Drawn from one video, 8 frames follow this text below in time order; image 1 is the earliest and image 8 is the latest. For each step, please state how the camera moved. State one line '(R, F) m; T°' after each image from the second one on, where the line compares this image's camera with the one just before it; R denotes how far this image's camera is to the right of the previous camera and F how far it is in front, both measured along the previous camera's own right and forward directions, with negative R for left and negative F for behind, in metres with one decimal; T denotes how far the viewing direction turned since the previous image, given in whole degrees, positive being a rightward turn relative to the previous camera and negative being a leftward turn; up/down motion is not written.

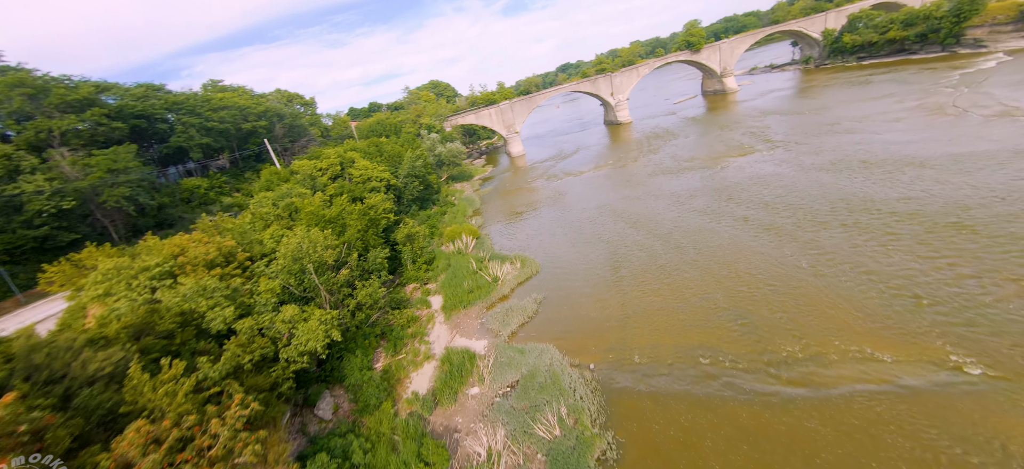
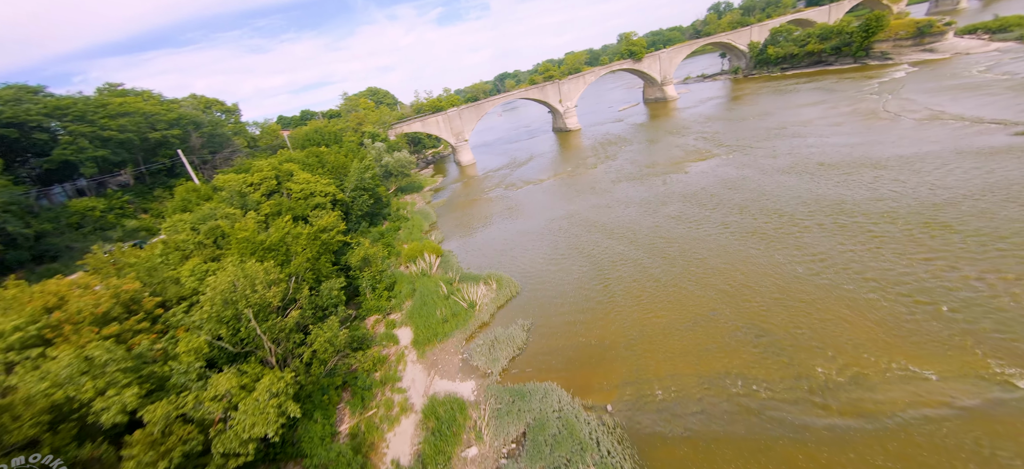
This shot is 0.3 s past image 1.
(-1.2, +1.9) m; +8°
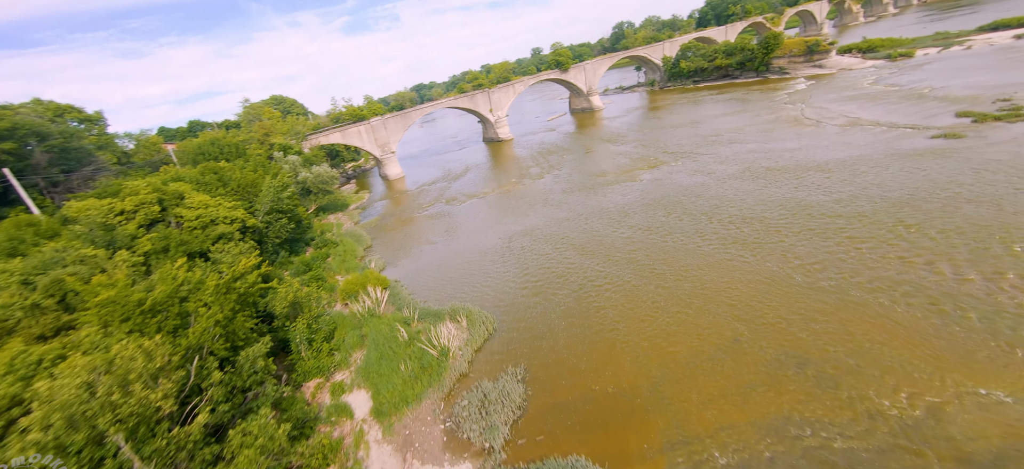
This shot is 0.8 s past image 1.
(-1.6, +2.6) m; +11°
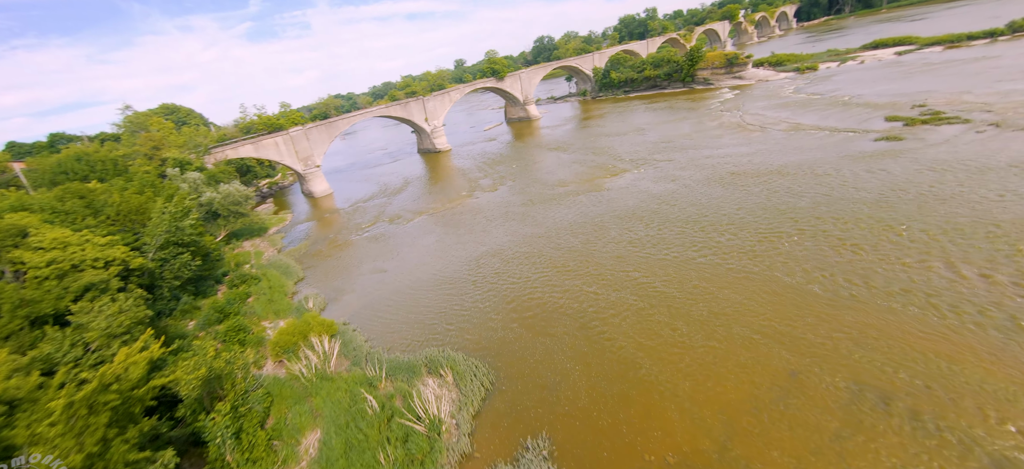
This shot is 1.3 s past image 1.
(-1.6, +2.6) m; +10°
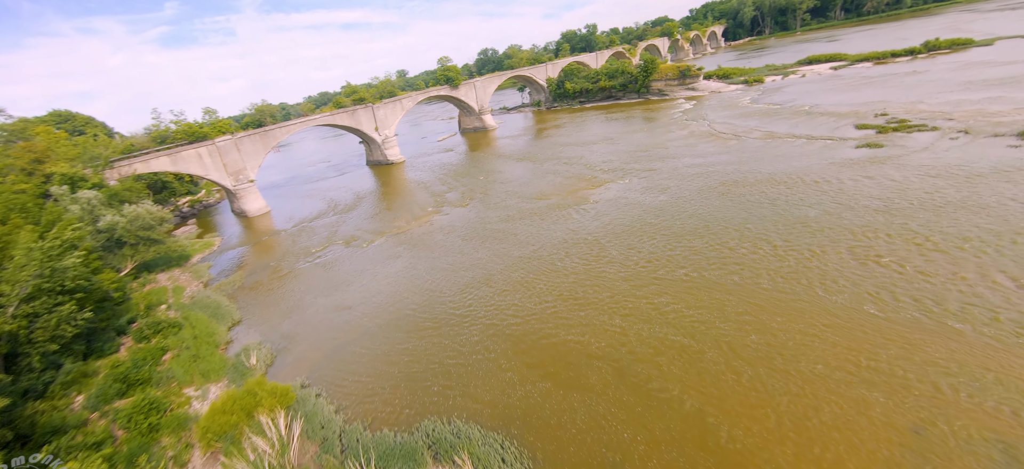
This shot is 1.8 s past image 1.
(-1.7, +2.6) m; +8°
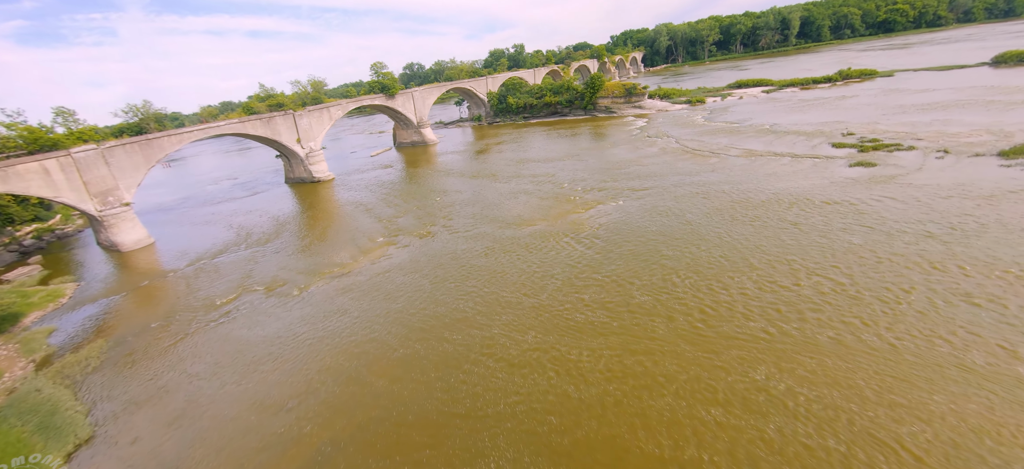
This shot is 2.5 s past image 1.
(-2.3, +4.2) m; +10°
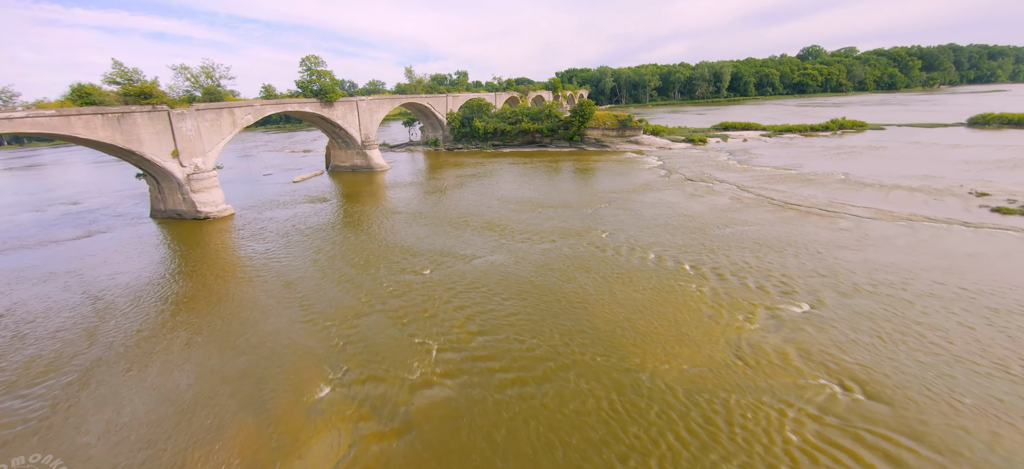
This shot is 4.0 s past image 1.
(-4.3, +10.4) m; +10°
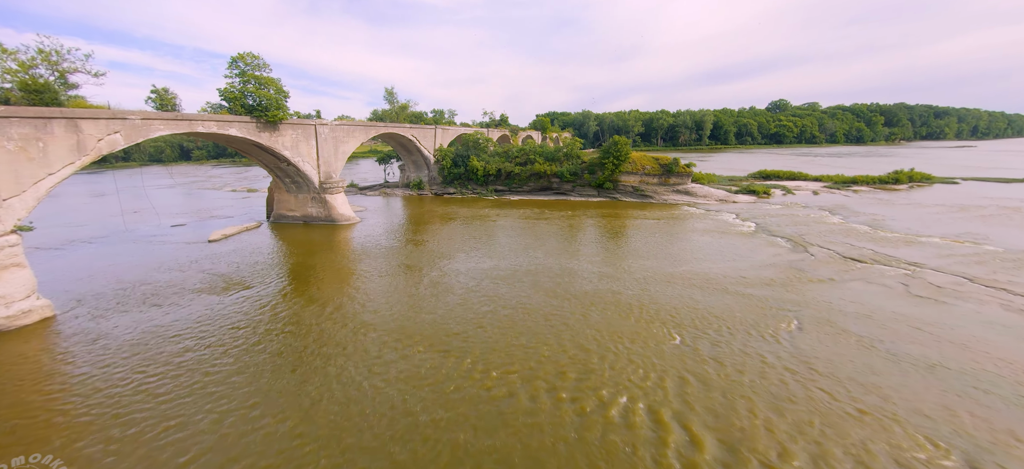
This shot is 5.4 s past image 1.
(-3.6, +10.4) m; +5°
